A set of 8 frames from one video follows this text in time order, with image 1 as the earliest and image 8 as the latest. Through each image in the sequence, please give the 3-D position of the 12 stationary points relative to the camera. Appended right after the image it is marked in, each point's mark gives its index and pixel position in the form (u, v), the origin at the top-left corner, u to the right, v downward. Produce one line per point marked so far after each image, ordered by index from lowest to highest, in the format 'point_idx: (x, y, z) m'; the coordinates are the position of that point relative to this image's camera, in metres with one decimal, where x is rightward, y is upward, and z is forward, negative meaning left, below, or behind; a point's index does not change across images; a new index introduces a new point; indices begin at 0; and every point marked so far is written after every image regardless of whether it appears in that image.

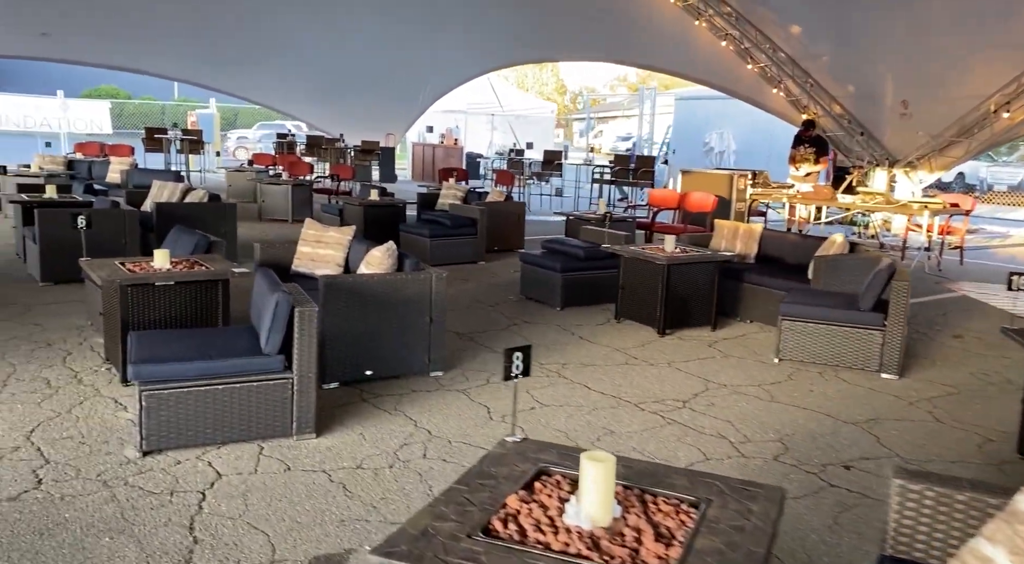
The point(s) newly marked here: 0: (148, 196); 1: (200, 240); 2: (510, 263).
0: (-3.6, +0.8, +7.6) m
1: (-1.9, +0.3, +4.6) m
2: (0.0, +0.2, +7.6) m
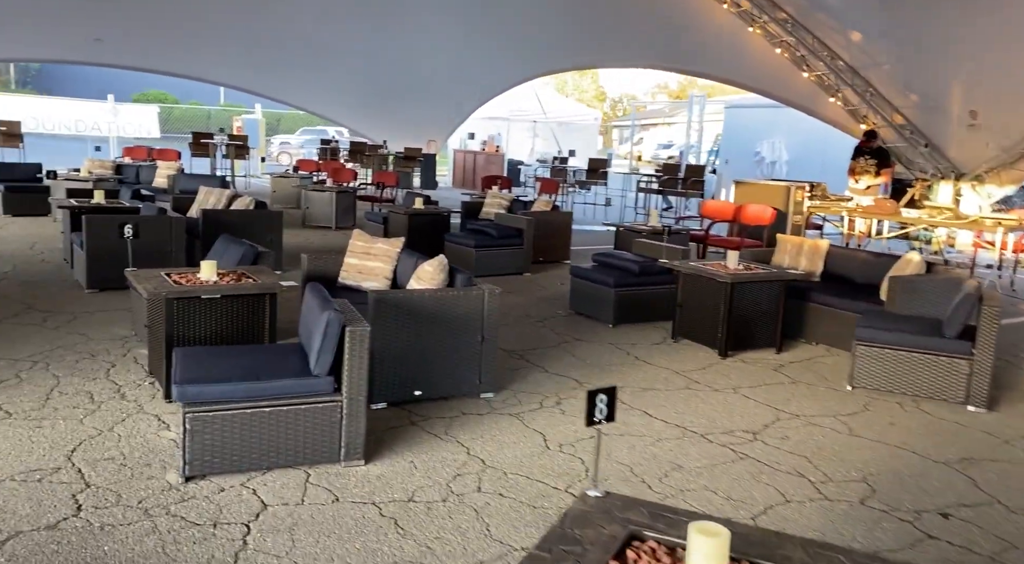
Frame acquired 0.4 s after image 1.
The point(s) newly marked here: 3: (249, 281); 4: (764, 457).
0: (-3.1, +0.8, +7.5) m
1: (-1.5, +0.2, +4.5) m
2: (+0.4, +0.1, +7.4) m
3: (-1.3, 0.0, +3.7) m
4: (+1.0, -0.7, +3.1) m
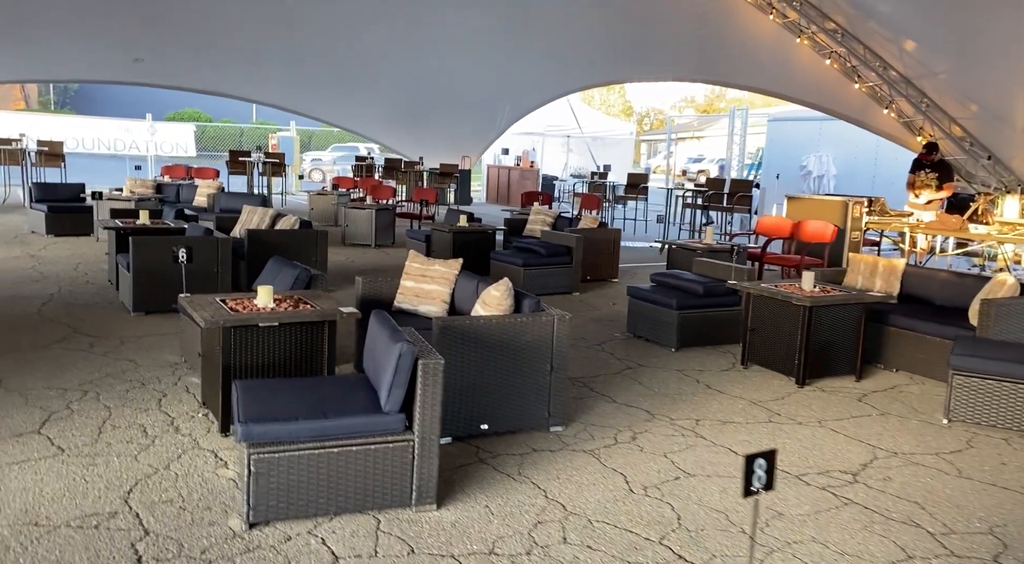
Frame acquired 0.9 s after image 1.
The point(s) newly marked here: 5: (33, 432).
0: (-2.7, +0.6, +7.4) m
1: (-1.2, +0.1, +4.3) m
2: (+0.9, -0.1, +7.2) m
3: (-1.0, -0.1, +3.6) m
4: (+1.3, -0.8, +2.8) m
5: (-2.1, -0.7, +3.3) m
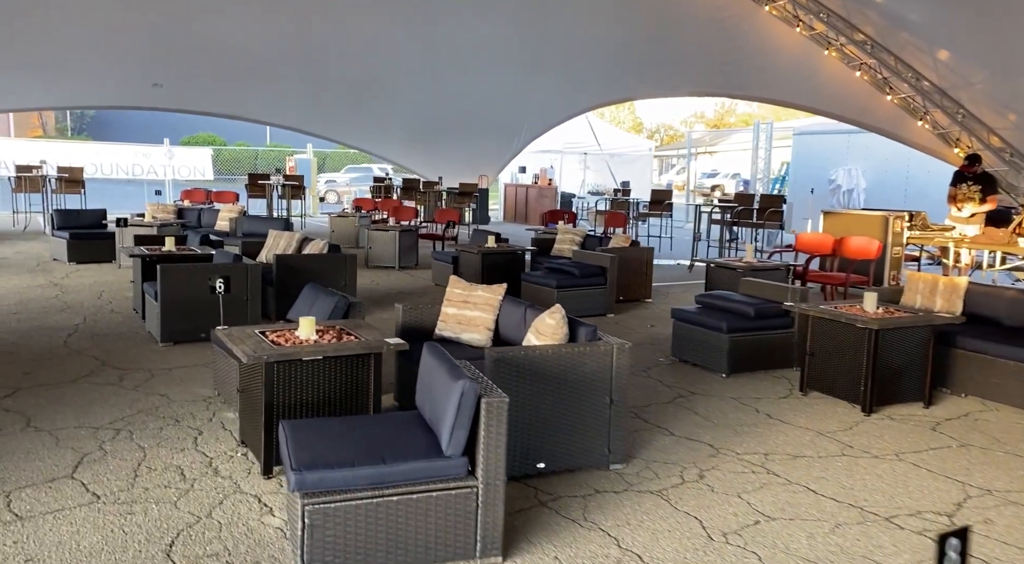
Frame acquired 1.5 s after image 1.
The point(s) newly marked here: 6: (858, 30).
0: (-2.4, +0.3, +7.3) m
1: (-0.9, -0.1, +4.2) m
2: (+1.2, -0.3, +7.0) m
3: (-0.7, -0.3, +3.4) m
4: (+1.6, -0.9, +2.6) m
5: (-1.8, -0.8, +3.1) m
6: (+4.8, +3.5, +10.5) m
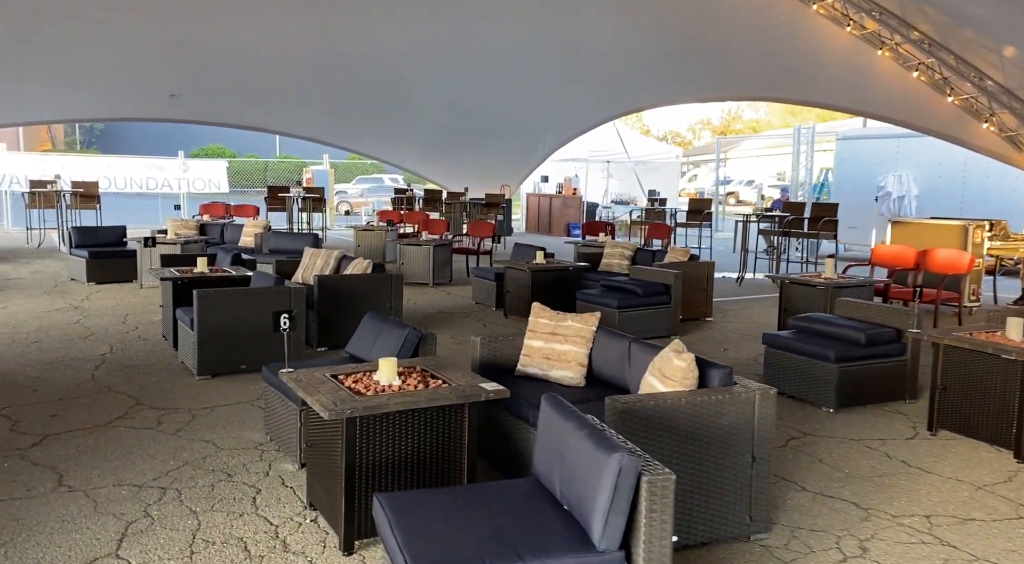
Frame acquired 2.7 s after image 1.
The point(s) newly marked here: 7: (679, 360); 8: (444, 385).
0: (-1.9, +0.1, +6.8) m
1: (-0.5, -0.3, +3.7) m
2: (+1.7, -0.5, +6.5) m
3: (-0.3, -0.4, +2.9) m
4: (+2.0, -1.0, +2.1) m
5: (-1.4, -1.0, +2.6) m
6: (+5.2, +3.3, +10.0) m
7: (+0.6, -0.3, +2.8) m
8: (-0.3, -0.4, +2.9) m
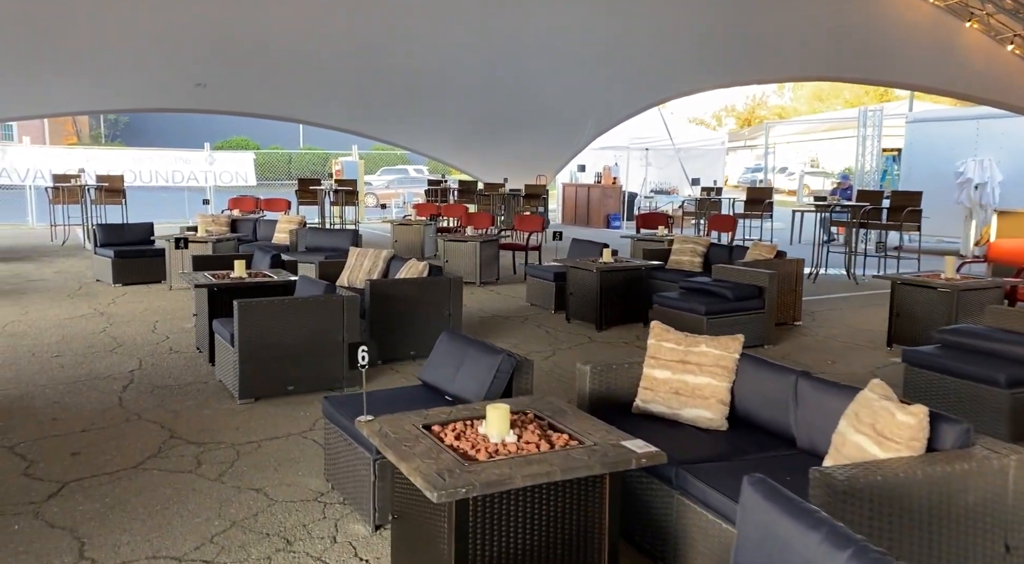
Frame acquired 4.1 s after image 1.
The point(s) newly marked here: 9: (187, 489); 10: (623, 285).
0: (-1.3, +0.1, +6.1) m
1: (0.0, -0.3, +3.0) m
2: (+2.2, -0.5, +5.7) m
3: (+0.2, -0.5, +2.2) m
4: (+2.4, -1.1, +1.3) m
5: (-1.0, -1.0, +2.0) m
6: (+5.8, +3.4, +9.1) m
7: (+1.0, -0.4, +2.1) m
8: (+0.2, -0.5, +2.2) m
9: (-1.4, -0.9, +3.2) m
10: (+0.9, 0.0, +6.5) m
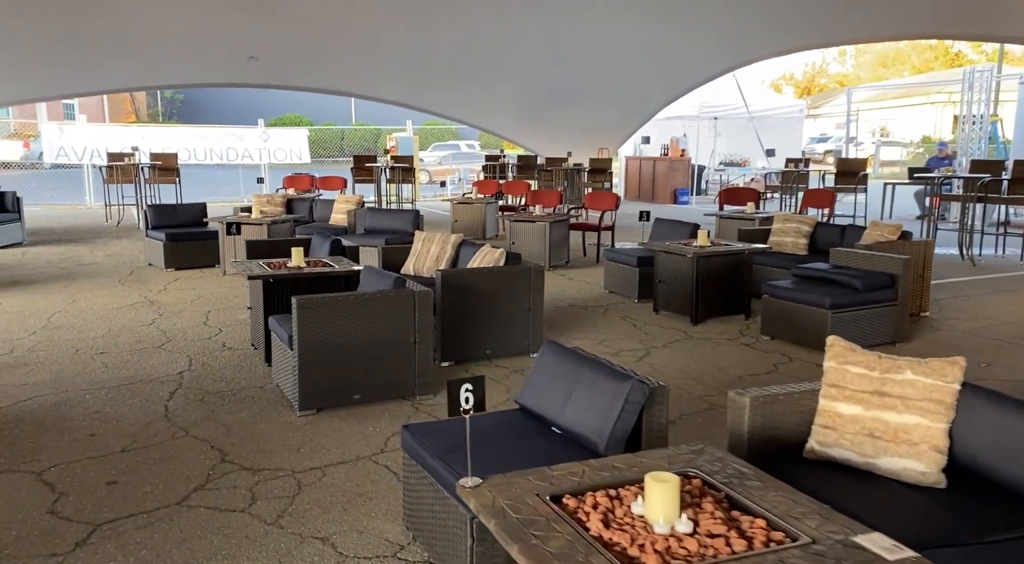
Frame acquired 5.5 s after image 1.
0: (-0.7, +0.2, +5.5) m
1: (+0.4, -0.3, +2.3) m
2: (+2.8, -0.4, +4.9) m
3: (+0.5, -0.5, +1.5) m
4: (+2.7, -1.1, +0.5) m
5: (-0.6, -1.1, +1.4) m
6: (+6.6, +3.6, +7.9) m
7: (+1.4, -0.4, +1.3) m
8: (+0.5, -0.5, +1.5) m
9: (-0.9, -0.9, +2.6) m
10: (+1.6, +0.1, +5.7) m
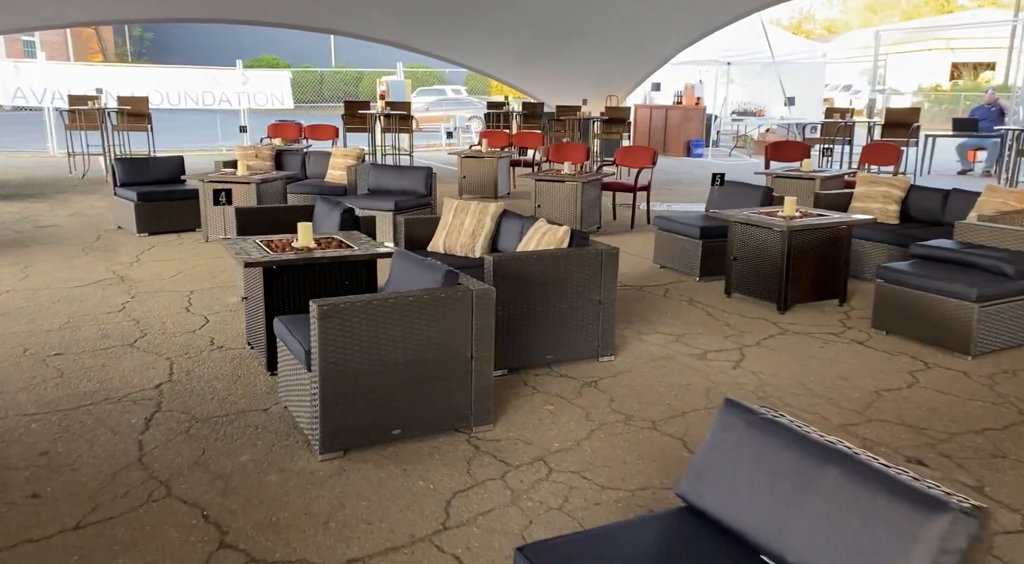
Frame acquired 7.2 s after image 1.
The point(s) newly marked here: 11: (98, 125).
0: (-0.4, +0.3, +4.5) m
1: (+0.8, -0.4, +1.3) m
2: (+3.1, -0.3, +4.0) m
3: (+0.9, -0.7, +0.5) m
4: (+3.2, -1.4, -0.4) m
5: (-0.2, -1.2, +0.4) m
6: (+6.9, +3.8, +6.8) m
7: (+1.8, -0.6, +0.4) m
8: (+0.9, -0.7, +0.6) m
9: (-0.5, -0.9, +1.6) m
10: (+1.9, +0.2, +4.8) m
11: (-6.3, +2.4, +11.5) m
